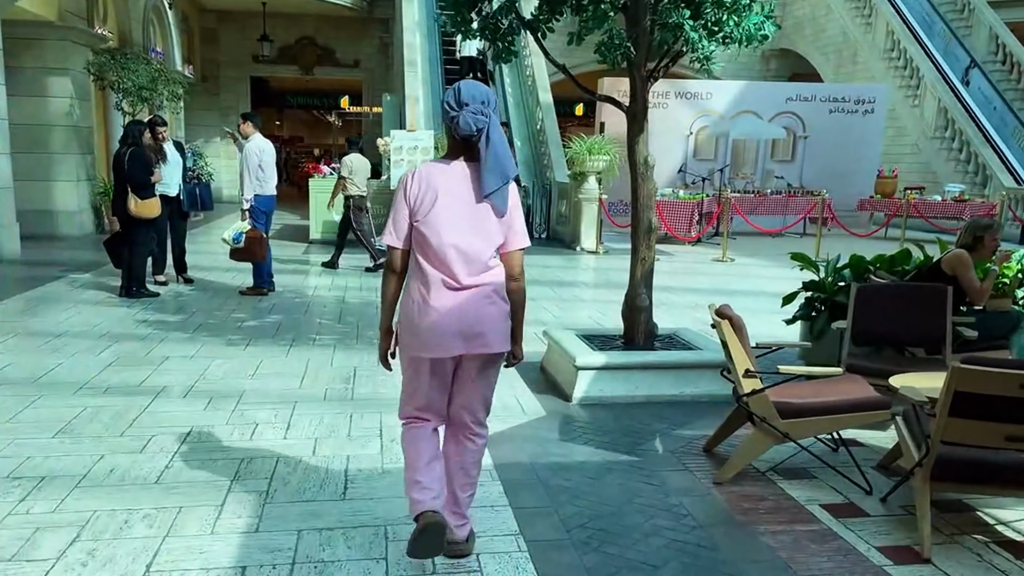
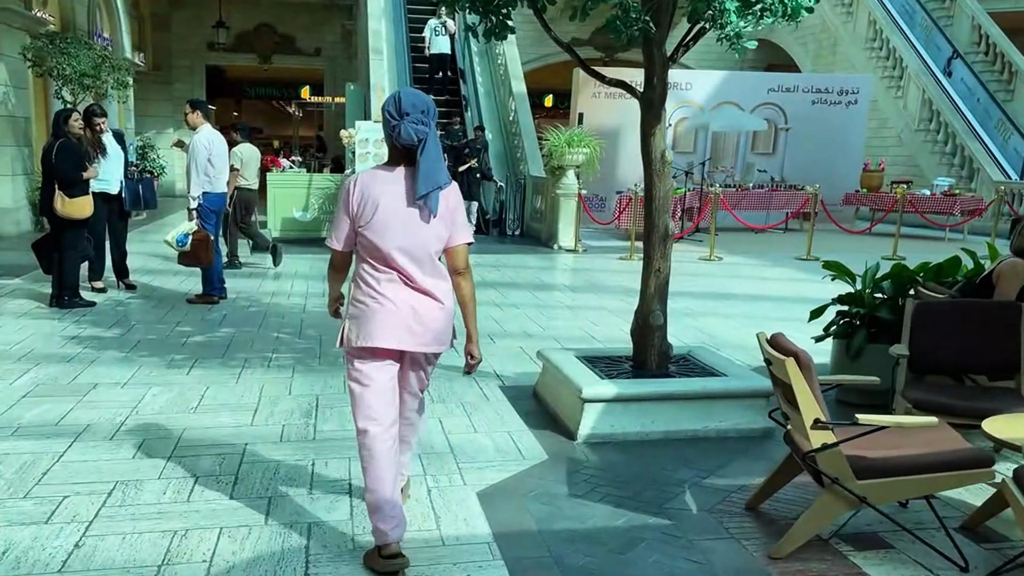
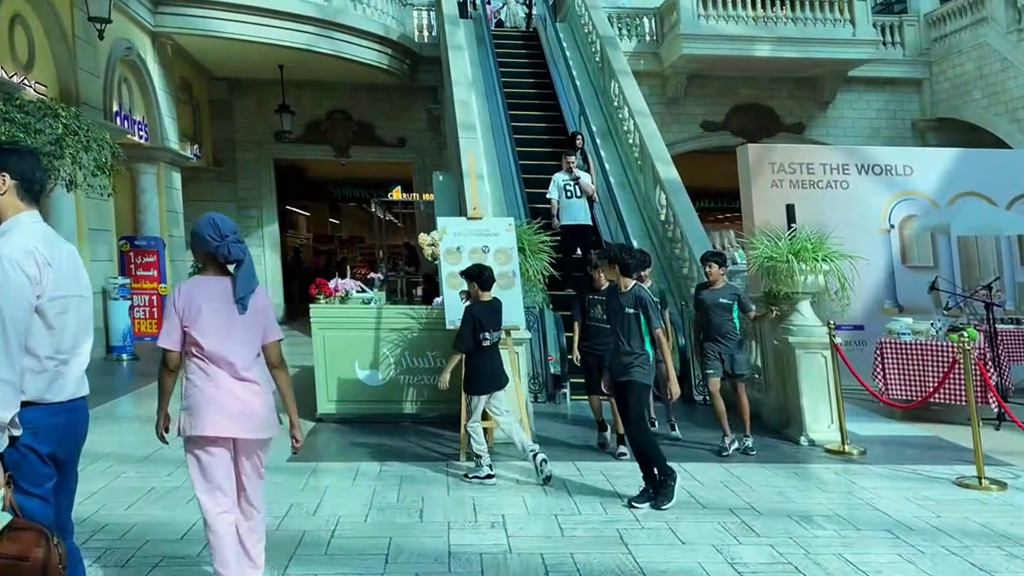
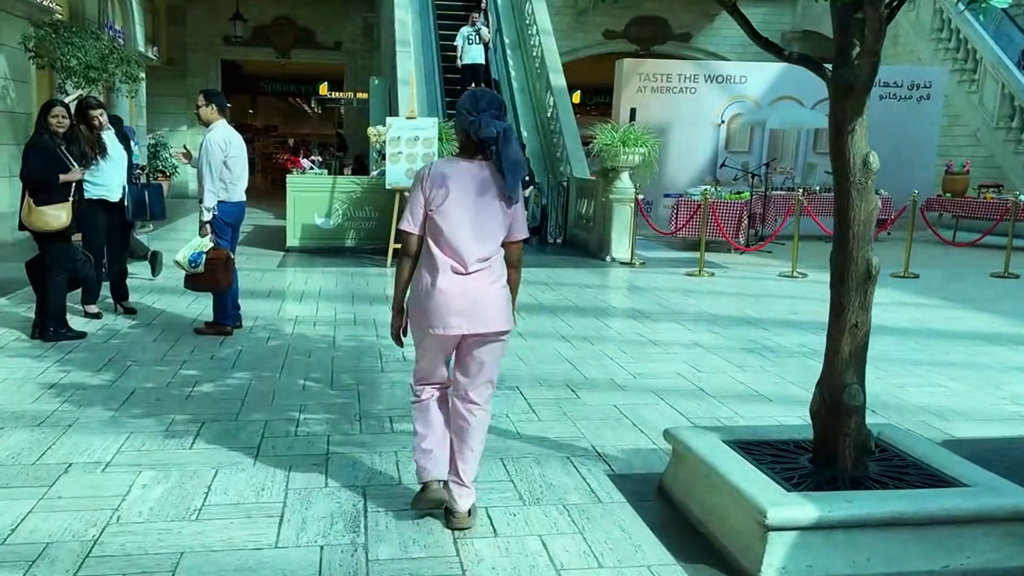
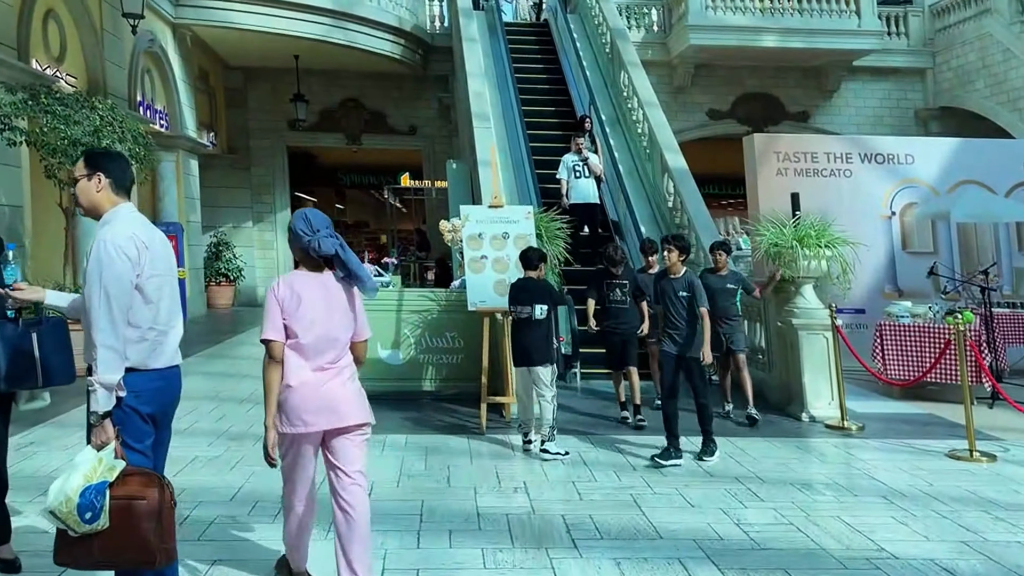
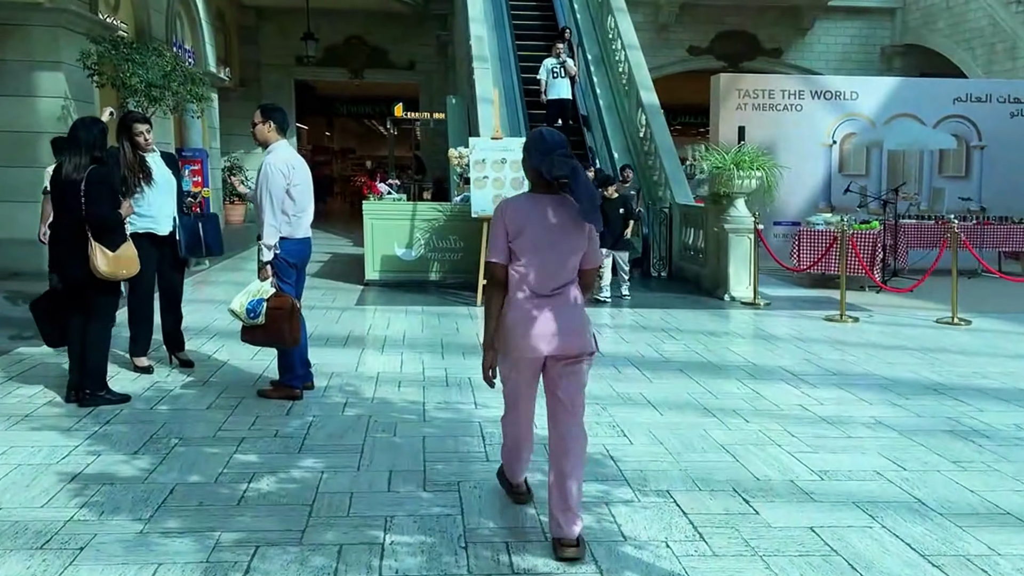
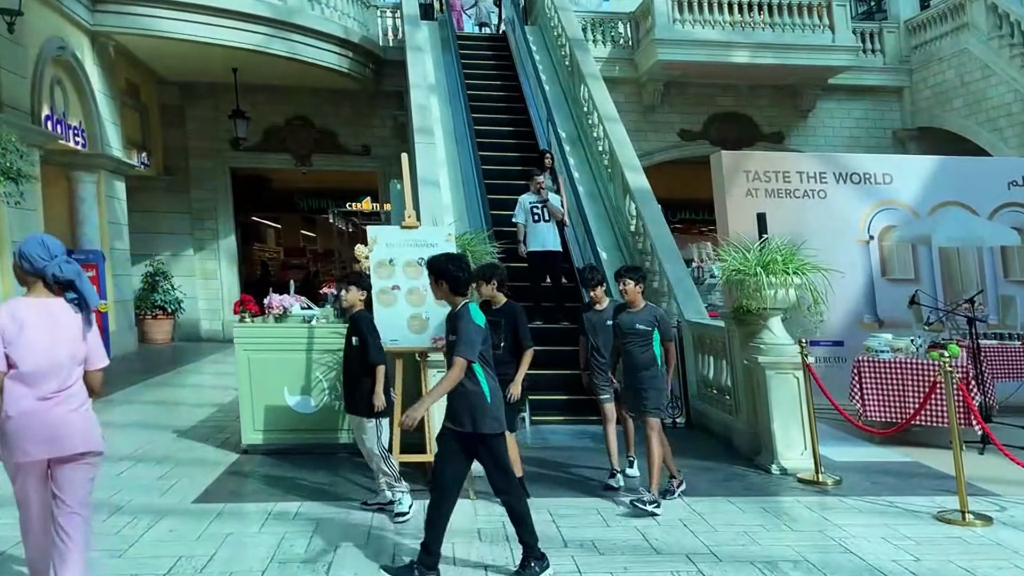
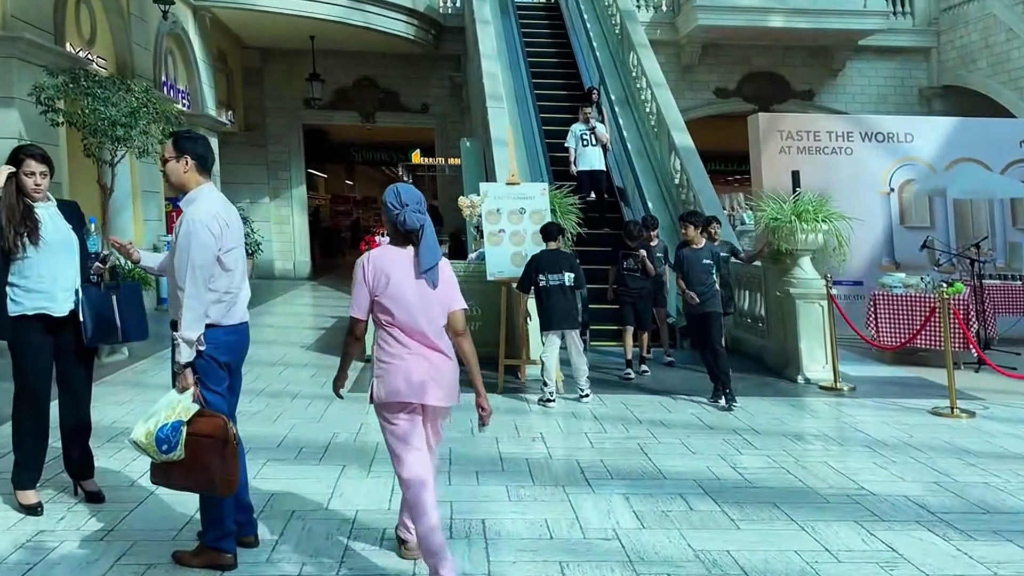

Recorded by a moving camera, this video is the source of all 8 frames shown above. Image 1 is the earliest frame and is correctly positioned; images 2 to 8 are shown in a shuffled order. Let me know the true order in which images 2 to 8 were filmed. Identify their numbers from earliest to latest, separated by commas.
2, 4, 6, 8, 5, 3, 7
